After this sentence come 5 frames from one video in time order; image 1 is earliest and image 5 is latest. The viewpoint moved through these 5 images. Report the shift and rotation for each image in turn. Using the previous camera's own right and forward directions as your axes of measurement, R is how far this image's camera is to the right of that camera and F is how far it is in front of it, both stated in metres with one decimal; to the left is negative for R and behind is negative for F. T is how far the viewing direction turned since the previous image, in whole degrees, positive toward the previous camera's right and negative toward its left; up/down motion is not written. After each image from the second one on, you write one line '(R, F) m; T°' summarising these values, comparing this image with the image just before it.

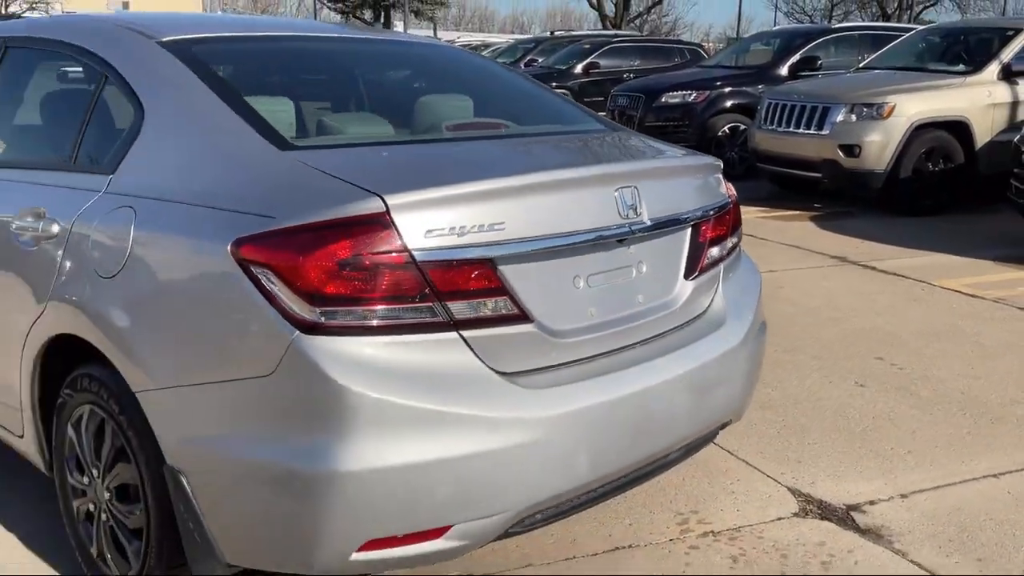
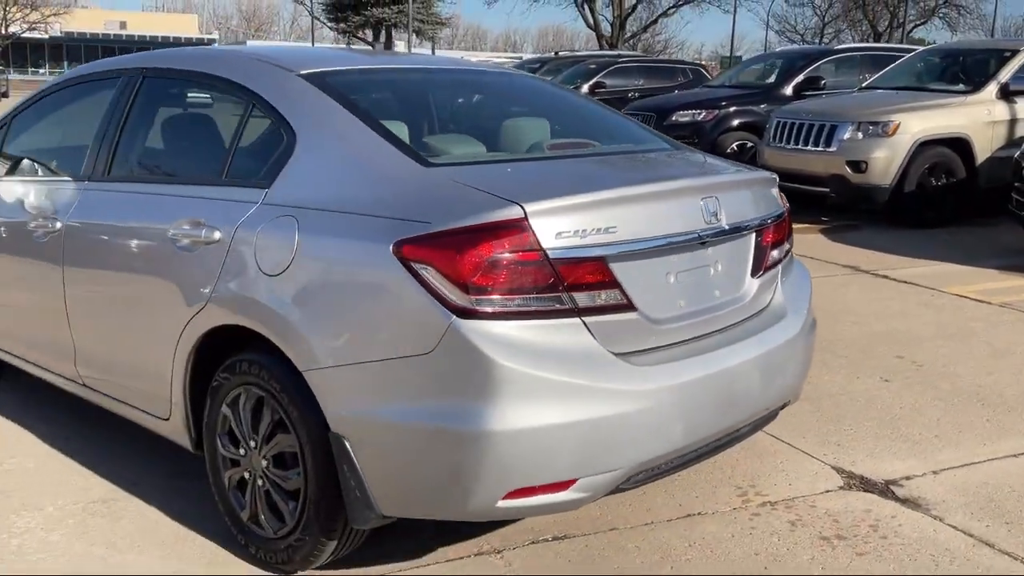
(-0.3, -0.4) m; 0°
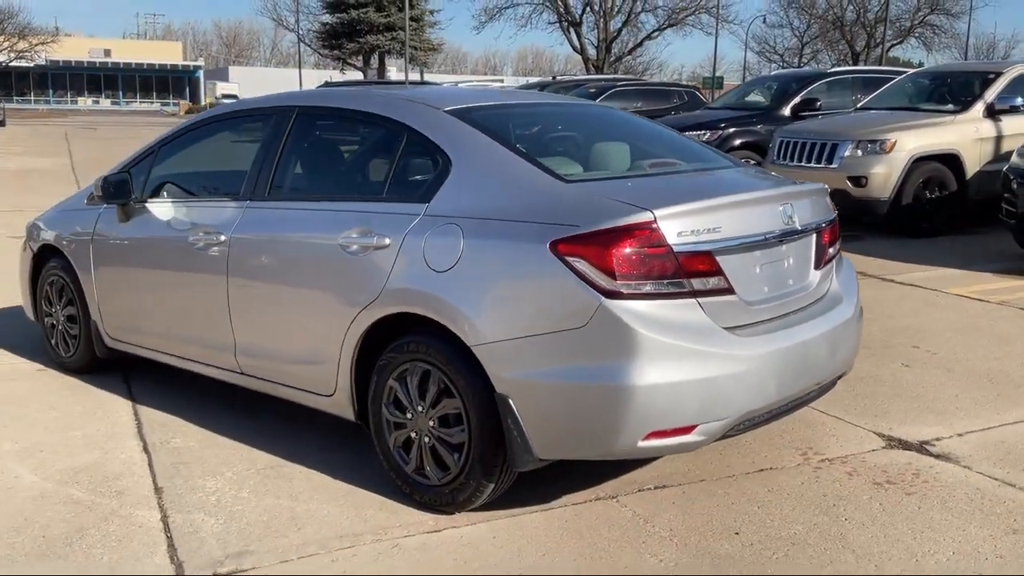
(-0.5, -0.7) m; +1°
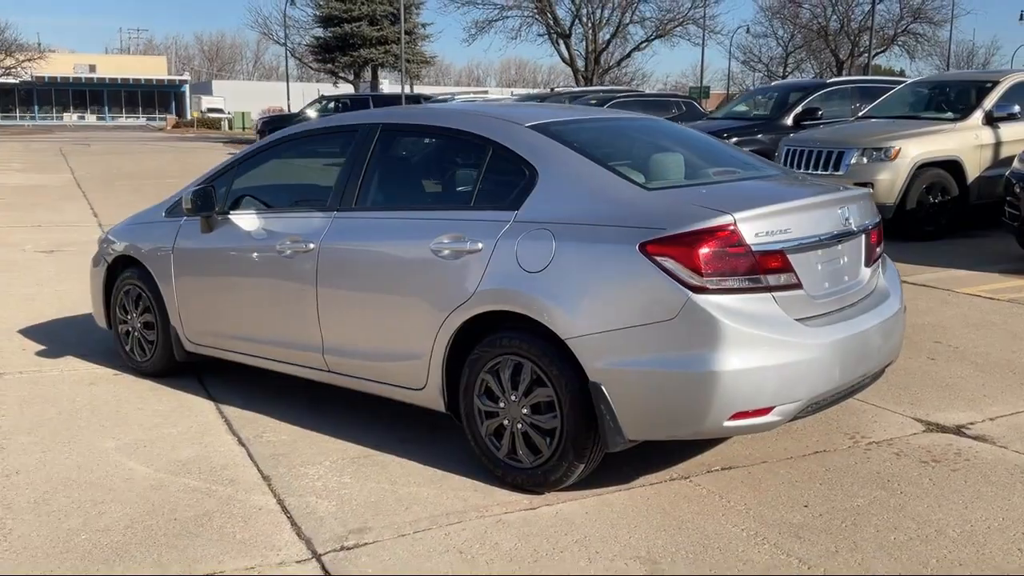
(-0.4, -0.4) m; +1°
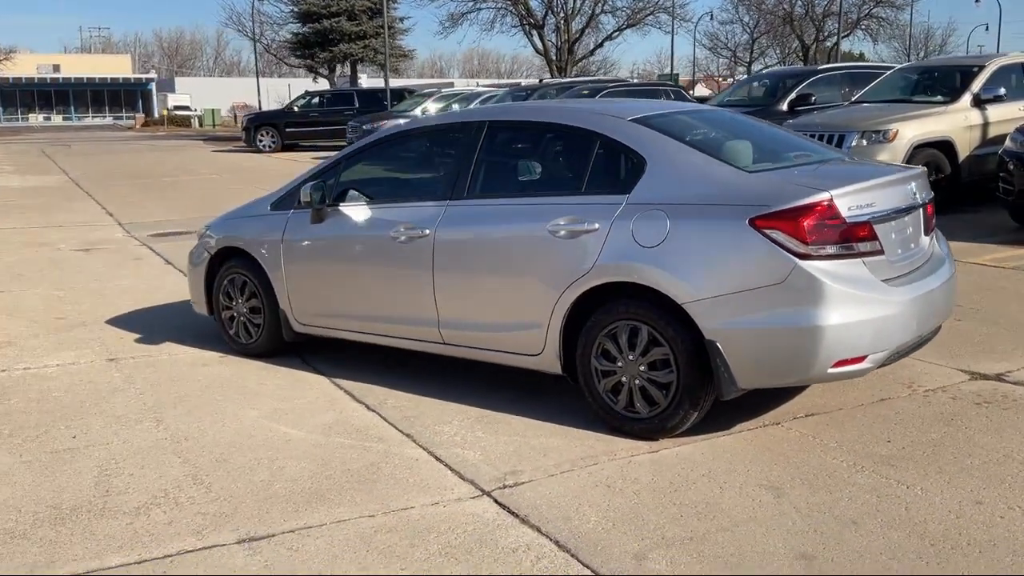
(-0.7, -0.6) m; +2°
